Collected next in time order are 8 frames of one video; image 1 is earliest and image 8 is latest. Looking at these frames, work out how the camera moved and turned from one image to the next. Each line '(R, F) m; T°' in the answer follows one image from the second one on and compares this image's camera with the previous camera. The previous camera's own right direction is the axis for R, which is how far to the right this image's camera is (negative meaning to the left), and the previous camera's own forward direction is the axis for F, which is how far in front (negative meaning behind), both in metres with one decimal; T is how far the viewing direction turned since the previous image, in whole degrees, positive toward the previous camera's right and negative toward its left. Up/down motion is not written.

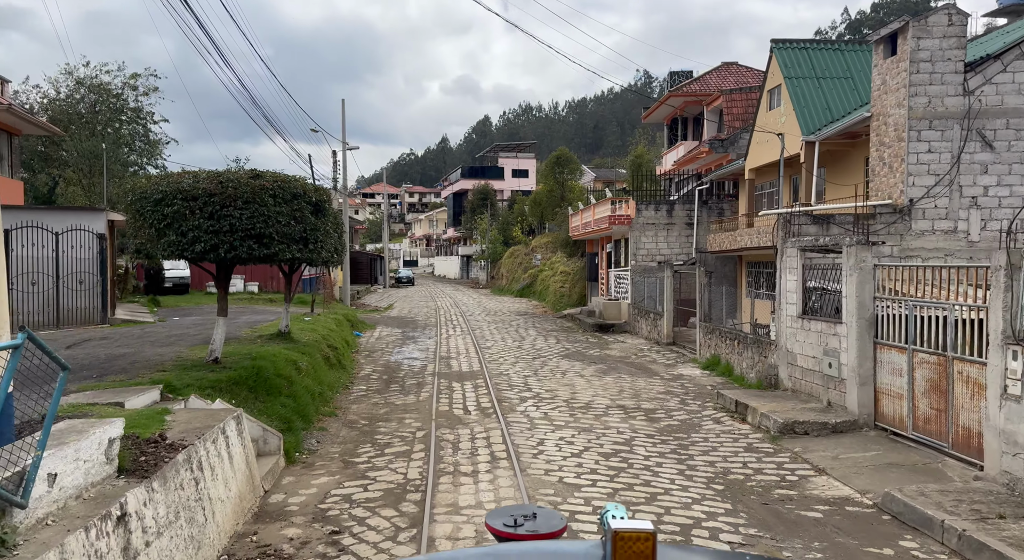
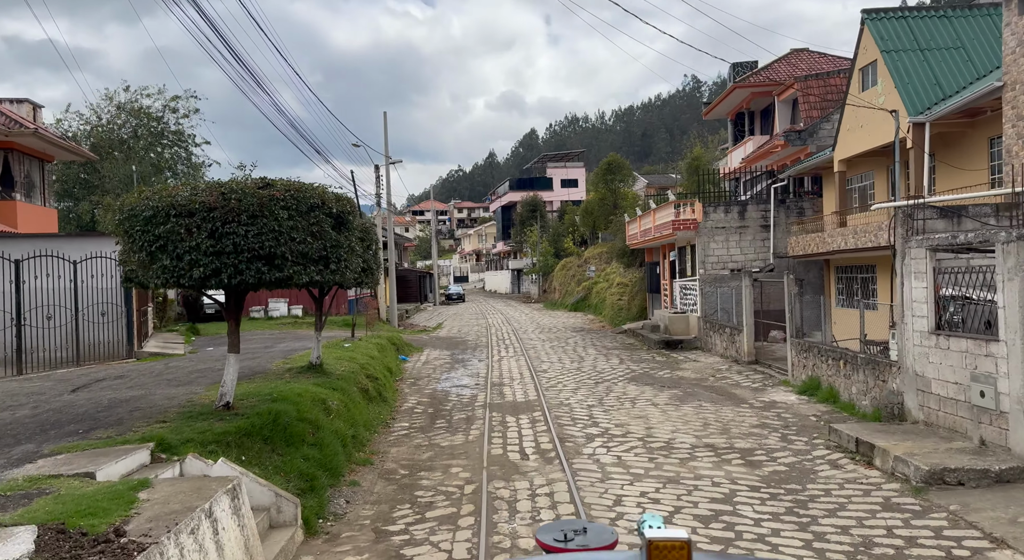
(-0.1, +1.8) m; -4°
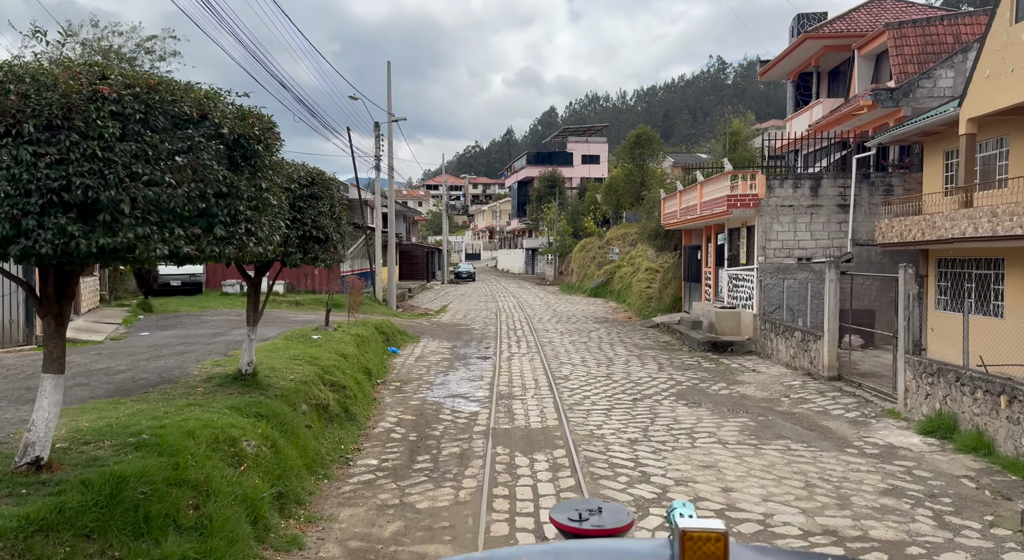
(-0.1, +3.6) m; -1°
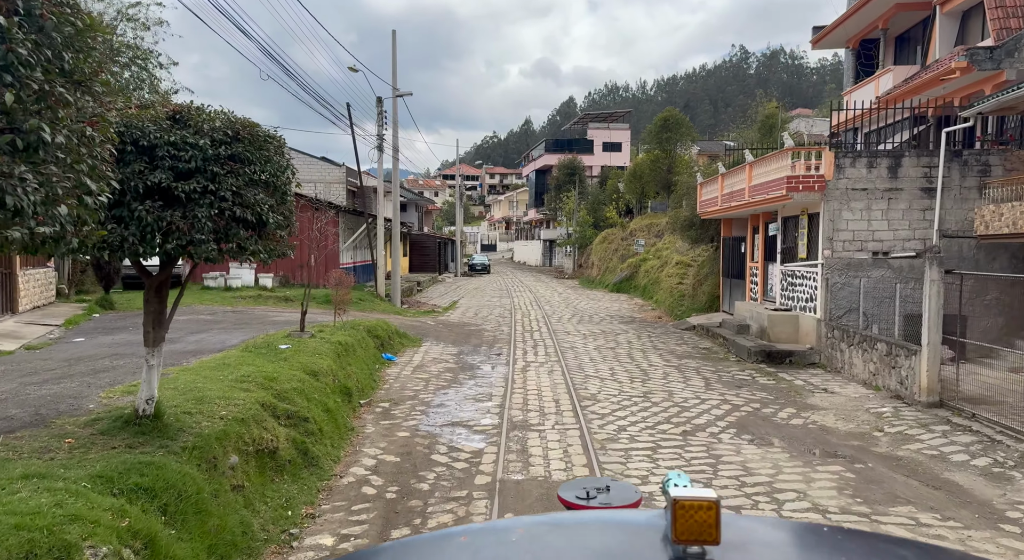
(0.0, +2.6) m; -1°
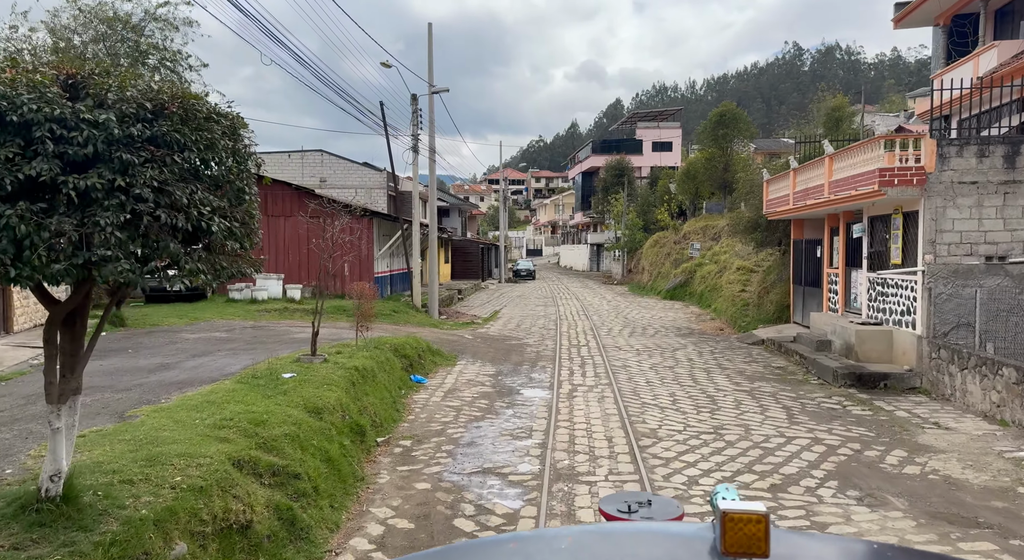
(0.0, +1.7) m; -4°
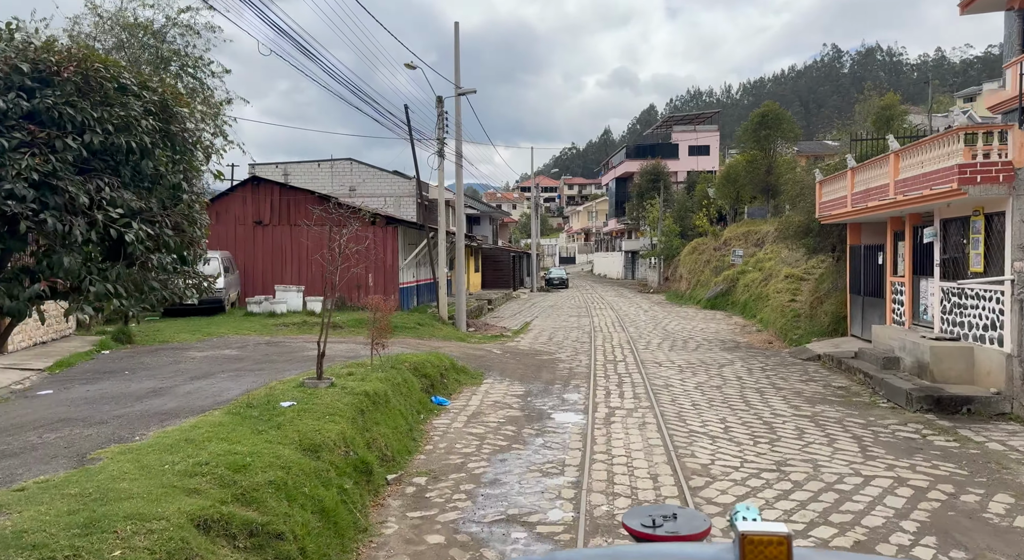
(+0.1, +1.2) m; -3°
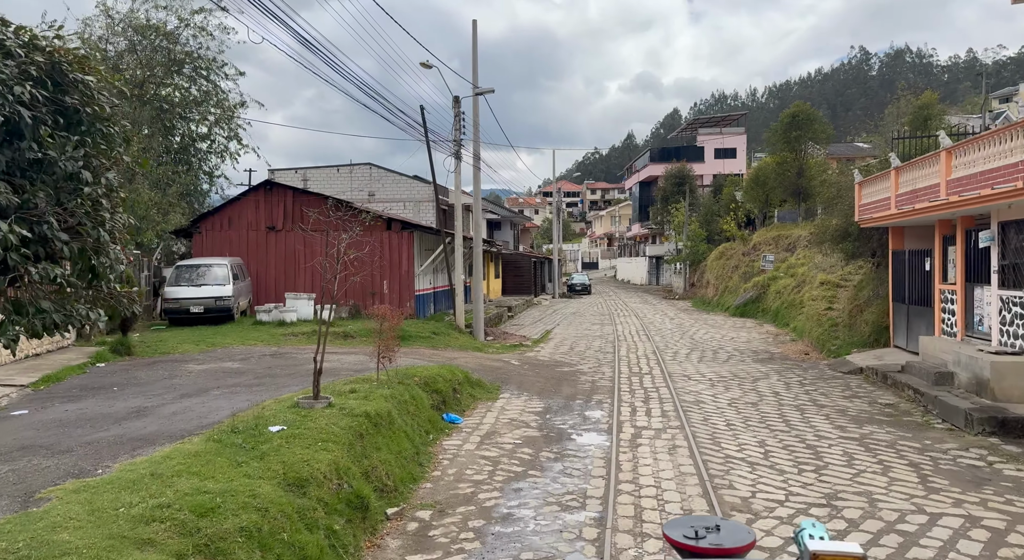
(+0.1, +0.9) m; -2°
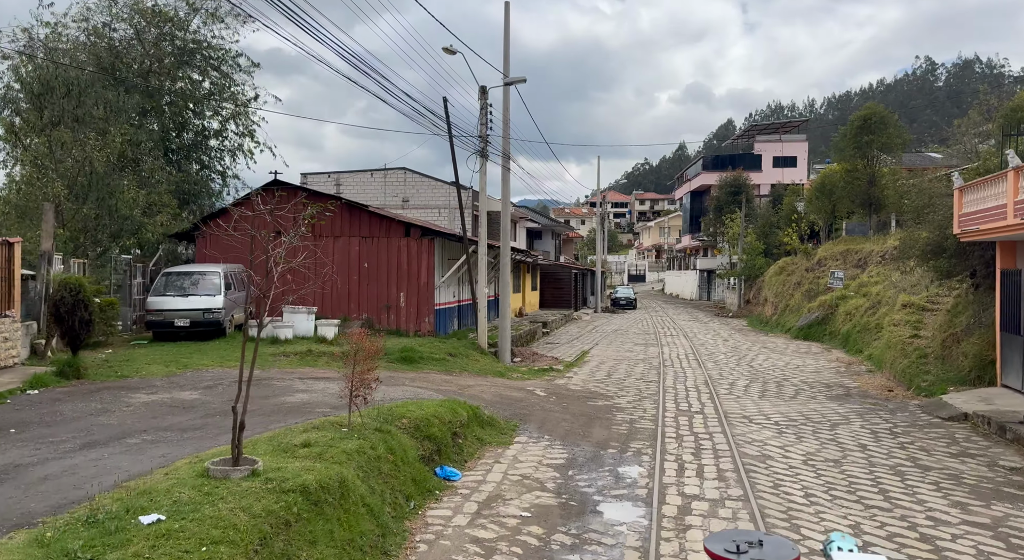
(+0.4, +2.4) m; -4°
